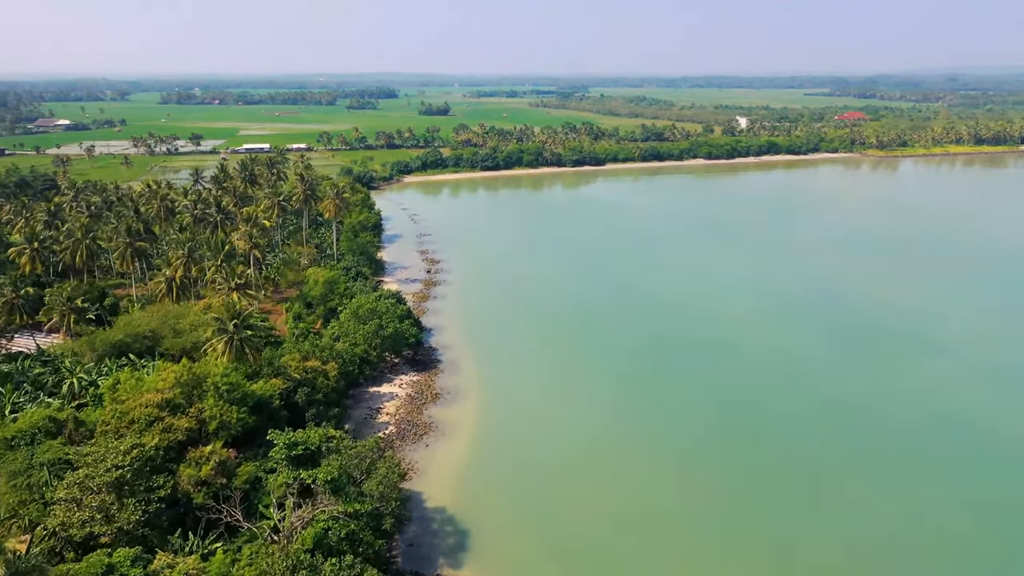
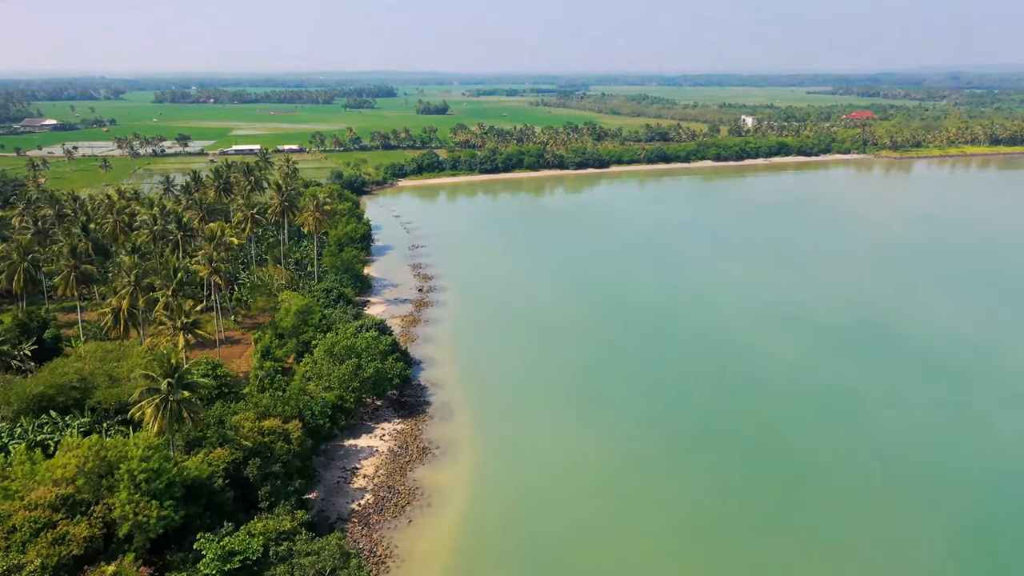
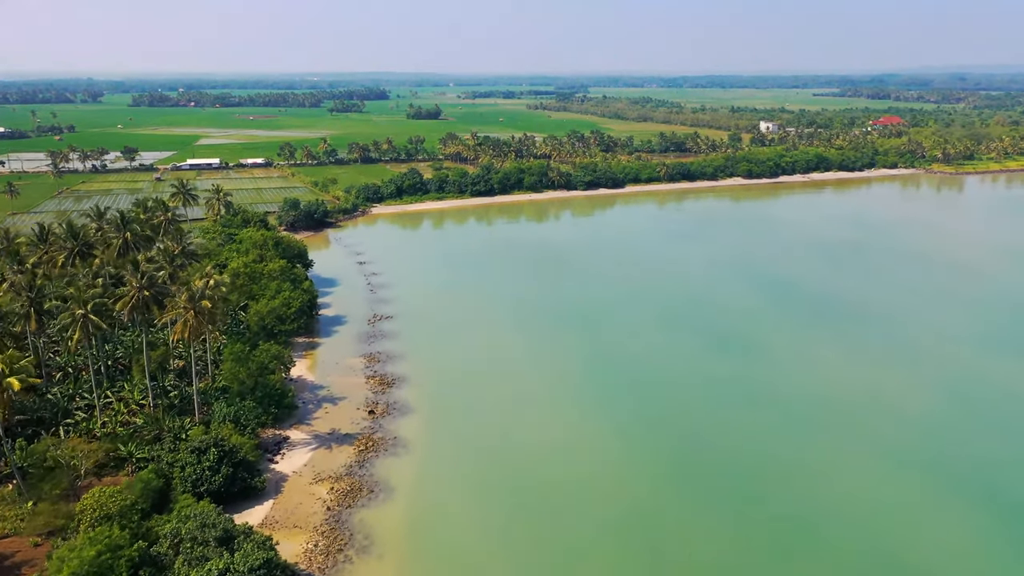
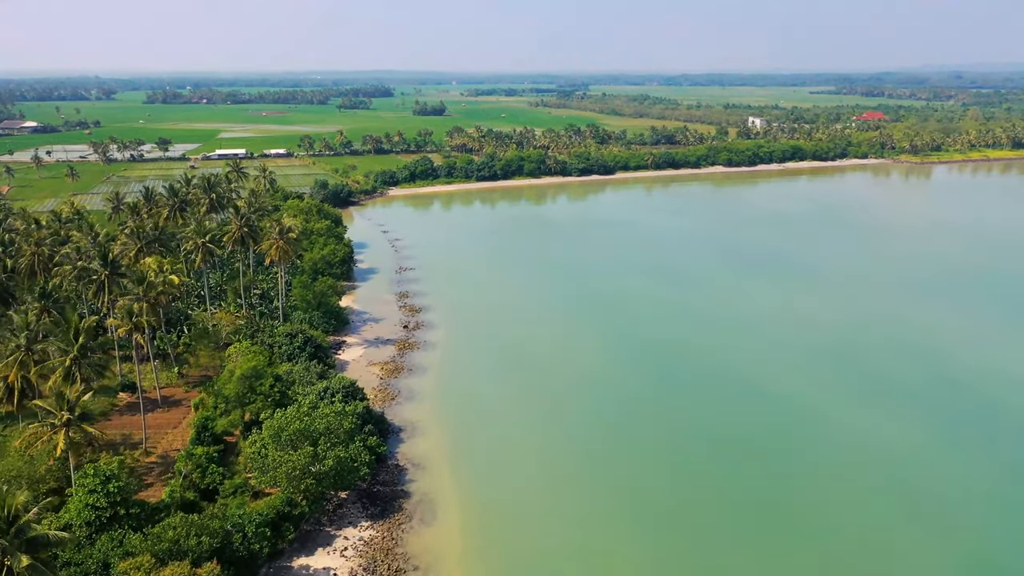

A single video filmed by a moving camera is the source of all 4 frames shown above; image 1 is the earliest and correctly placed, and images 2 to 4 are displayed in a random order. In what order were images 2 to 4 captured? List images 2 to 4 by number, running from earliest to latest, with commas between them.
2, 4, 3
